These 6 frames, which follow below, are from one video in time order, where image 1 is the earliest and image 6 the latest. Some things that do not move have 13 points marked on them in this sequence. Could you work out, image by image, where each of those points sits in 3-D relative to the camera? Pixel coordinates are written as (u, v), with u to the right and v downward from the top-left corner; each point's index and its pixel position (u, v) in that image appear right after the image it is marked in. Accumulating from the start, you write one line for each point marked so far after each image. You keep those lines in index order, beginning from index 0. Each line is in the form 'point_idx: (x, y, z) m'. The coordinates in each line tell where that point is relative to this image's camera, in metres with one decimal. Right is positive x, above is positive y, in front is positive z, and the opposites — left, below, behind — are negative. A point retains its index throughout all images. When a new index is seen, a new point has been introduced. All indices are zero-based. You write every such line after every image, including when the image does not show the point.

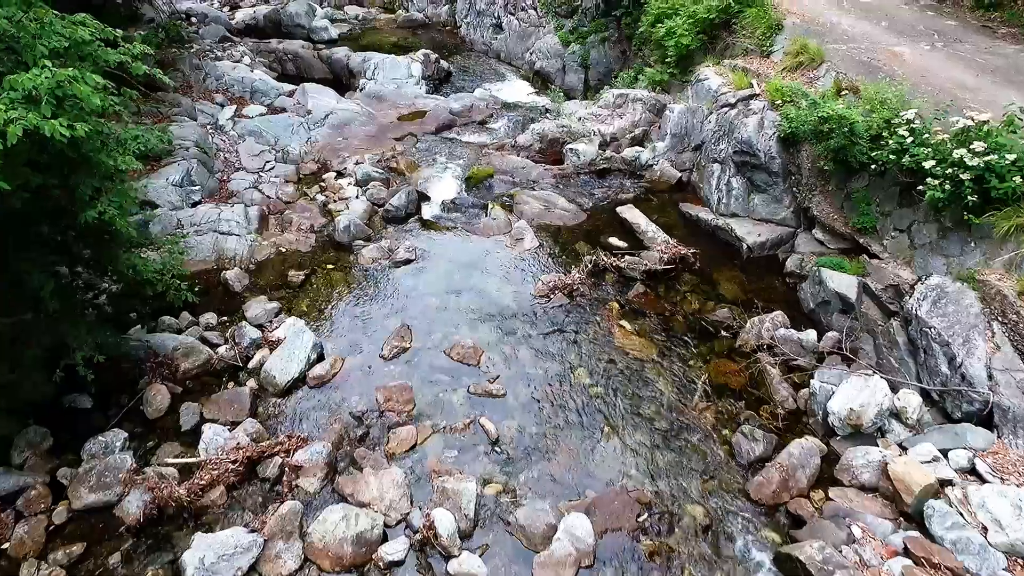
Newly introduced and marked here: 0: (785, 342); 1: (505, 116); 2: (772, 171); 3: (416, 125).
0: (+4.8, -1.0, +10.6) m
1: (-0.2, +5.6, +20.0) m
2: (+5.6, +2.5, +13.1) m
3: (-3.0, +5.1, +19.0) m
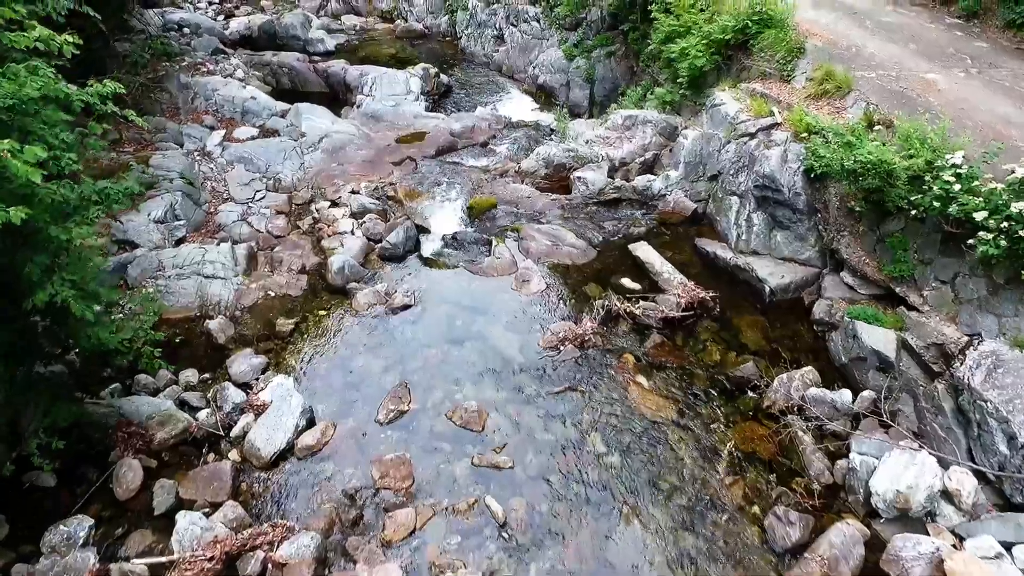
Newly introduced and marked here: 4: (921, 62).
0: (+4.9, -1.9, +9.8) m
1: (-0.1, +4.7, +19.1) m
2: (+5.8, +1.6, +12.2) m
3: (-2.9, +4.2, +18.1) m
4: (+8.9, +4.9, +13.2) m
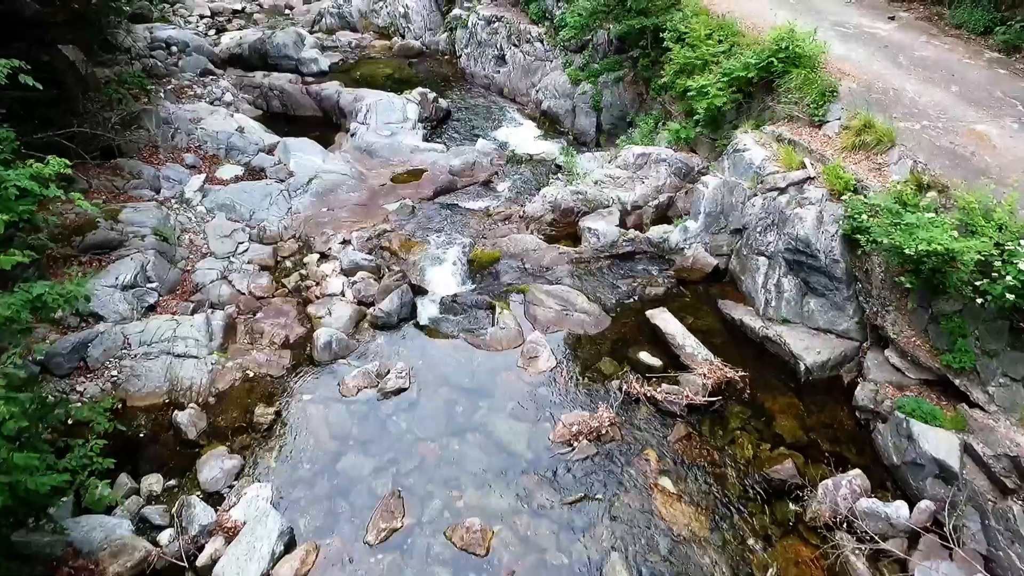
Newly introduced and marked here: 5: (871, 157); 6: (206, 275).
0: (+5.0, -3.3, +8.5) m
1: (0.0, +3.3, +17.9) m
2: (+5.9, +0.2, +11.0) m
3: (-2.8, +2.8, +16.9) m
4: (+9.0, +3.6, +12.0) m
5: (+6.8, +2.5, +11.4) m
6: (-6.6, +0.3, +13.0) m
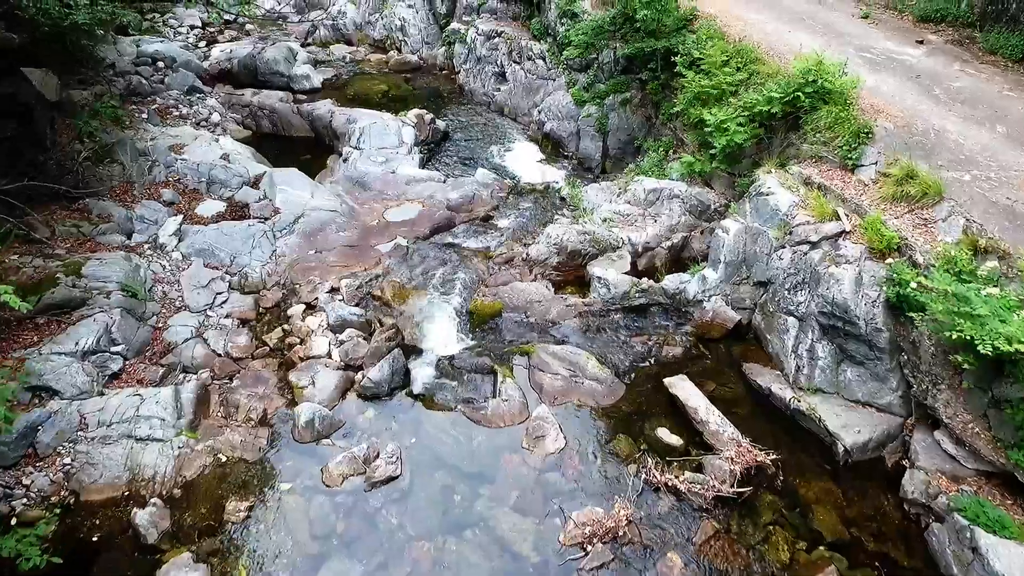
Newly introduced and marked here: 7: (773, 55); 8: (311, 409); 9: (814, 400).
0: (+5.1, -4.4, +7.4) m
1: (0.0, +2.1, +16.7) m
2: (+5.9, -0.9, +9.9) m
3: (-2.8, +1.6, +15.7) m
4: (+9.1, +2.4, +10.9) m
5: (+6.8, +1.3, +10.3) m
6: (-6.5, -0.9, +11.8) m
7: (+6.6, +5.9, +15.3) m
8: (-3.3, -2.0, +10.0) m
9: (+5.2, -1.9, +10.4) m
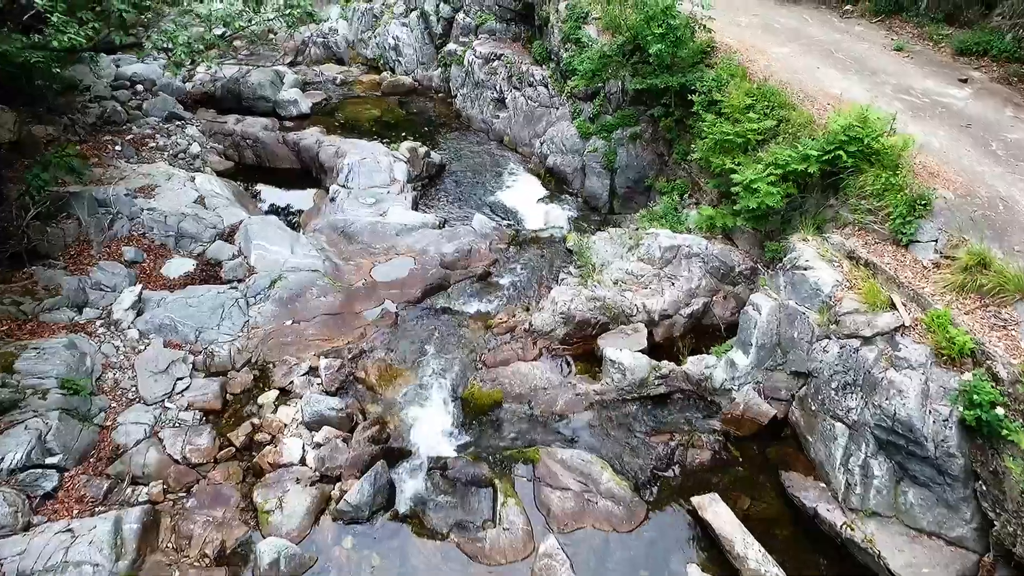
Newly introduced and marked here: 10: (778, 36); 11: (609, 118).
0: (+5.2, -6.0, +5.8) m
1: (0.0, +0.5, +15.1) m
2: (+6.0, -2.5, +8.3) m
3: (-2.7, +0.1, +14.2) m
4: (+9.1, +0.8, +9.3) m
5: (+6.9, -0.3, +8.7) m
6: (-6.5, -2.5, +10.2) m
7: (+6.6, +4.3, +13.8) m
8: (-3.3, -3.6, +8.4) m
9: (+5.2, -3.5, +8.8) m
10: (+7.8, +7.3, +17.6) m
11: (+3.2, +5.5, +19.6) m
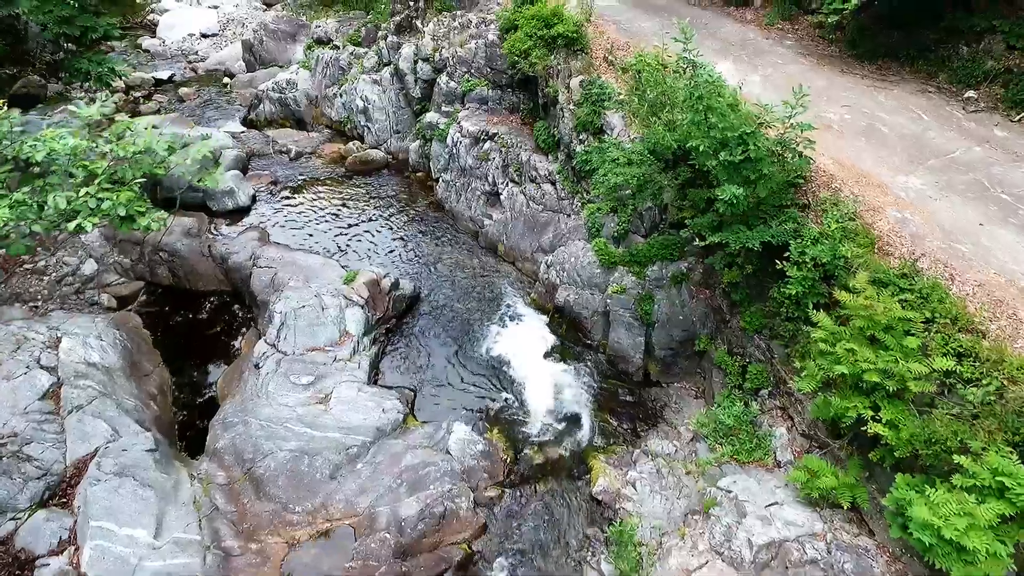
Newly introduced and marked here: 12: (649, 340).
0: (+5.2, -10.5, +0.3) m
1: (0.0, -4.1, +9.6) m
2: (+6.0, -7.1, +2.8) m
3: (-2.8, -4.5, +8.6) m
4: (+9.1, -3.7, +3.8) m
5: (+6.8, -4.8, +3.2) m
6: (-6.5, -7.1, +4.7) m
7: (+6.6, -0.3, +8.3) m
8: (-3.3, -8.2, +2.9) m
9: (+5.2, -8.1, +3.3) m
10: (+7.7, +2.7, +12.2) m
11: (+3.1, +0.9, +14.2) m
12: (+3.2, -1.2, +13.9) m
